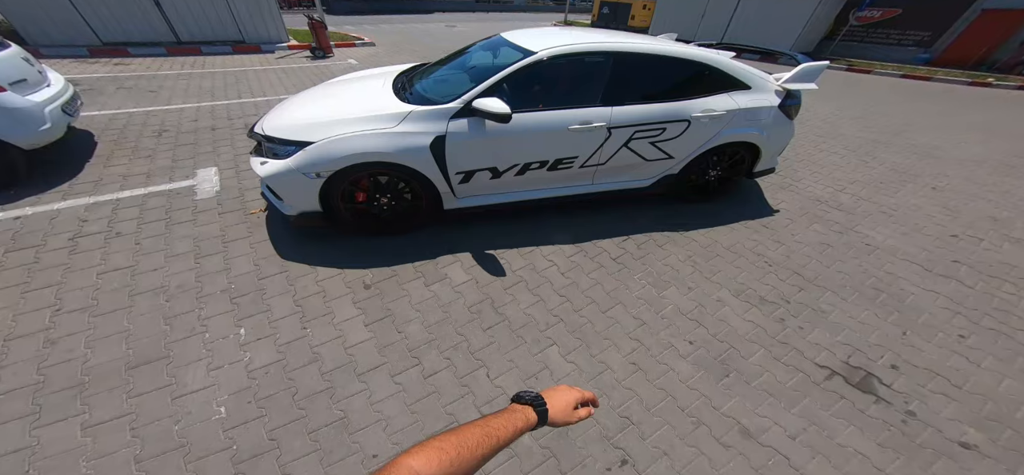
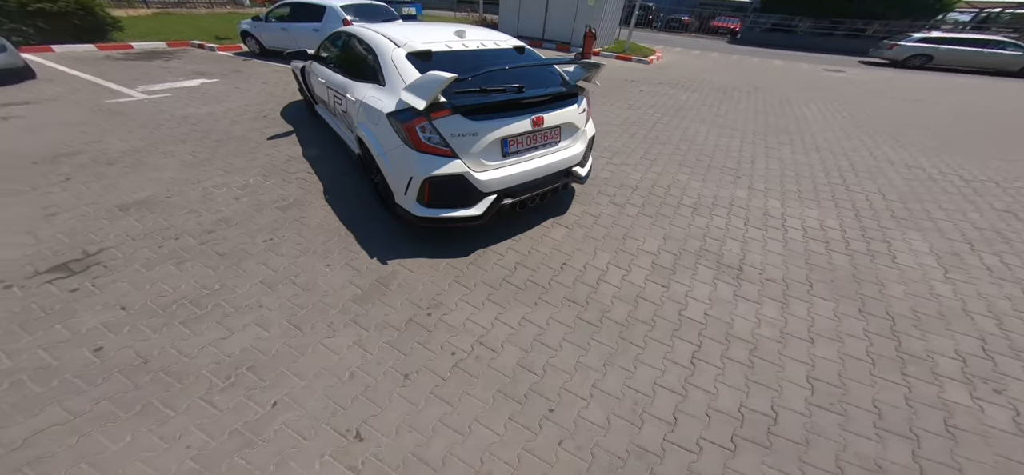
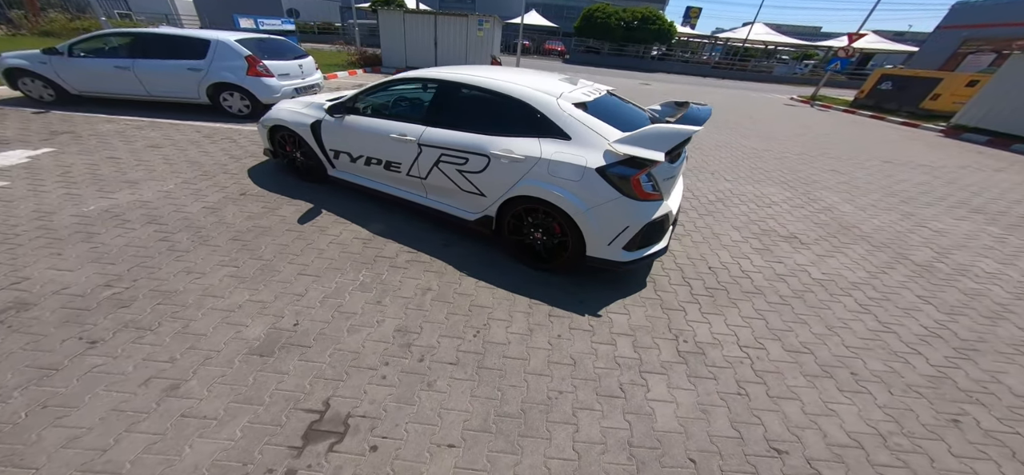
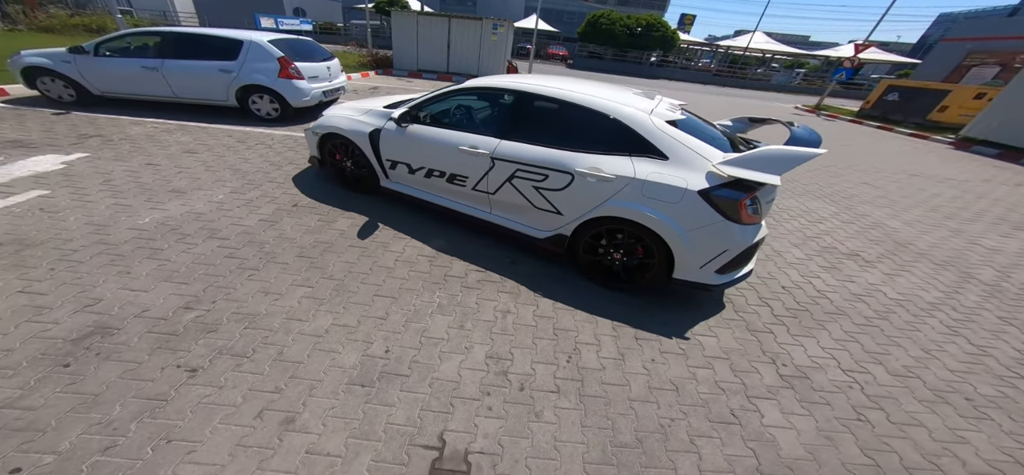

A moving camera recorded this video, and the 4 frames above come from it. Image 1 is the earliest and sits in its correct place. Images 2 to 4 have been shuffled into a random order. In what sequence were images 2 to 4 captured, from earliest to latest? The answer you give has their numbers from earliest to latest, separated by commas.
4, 3, 2
